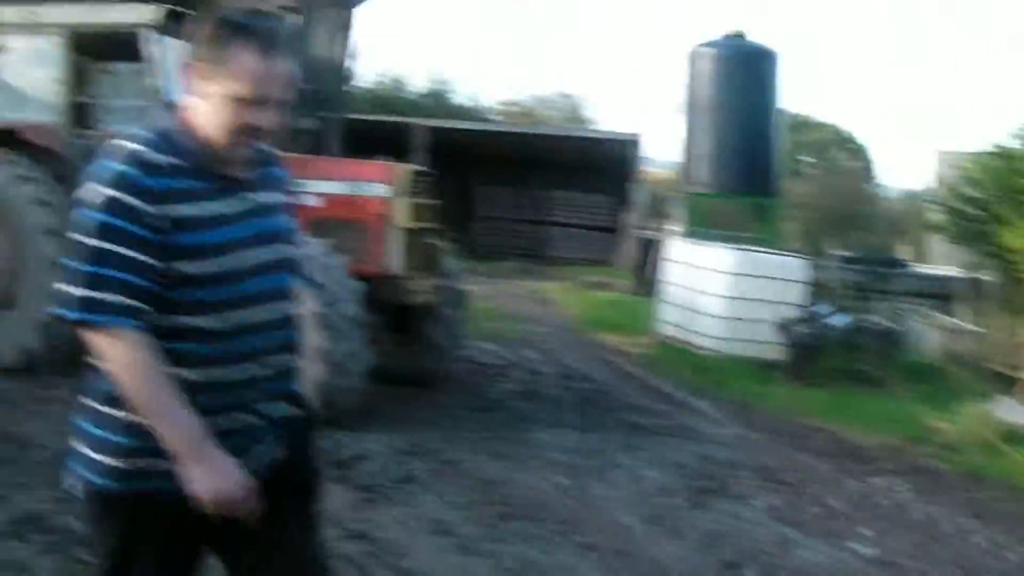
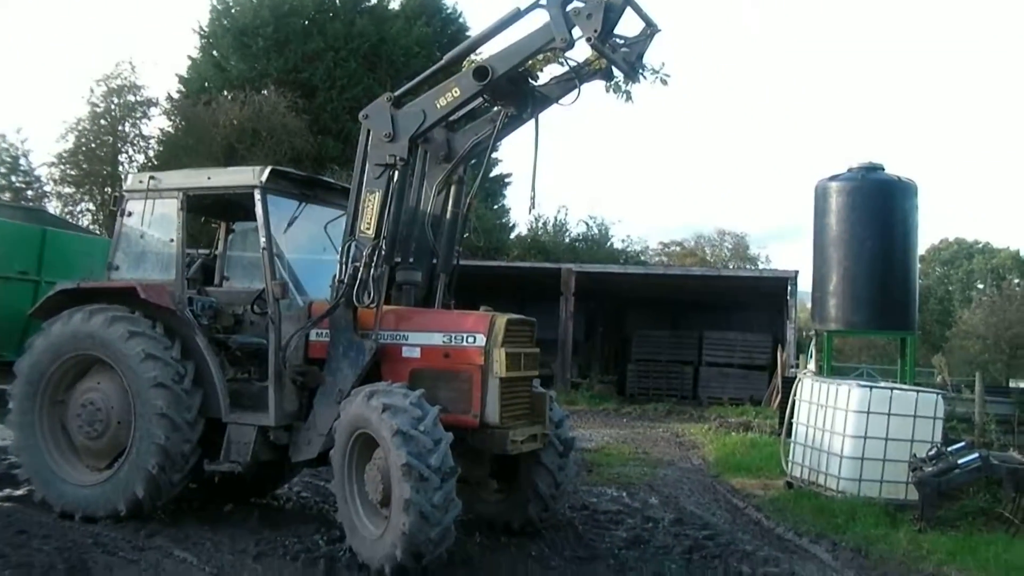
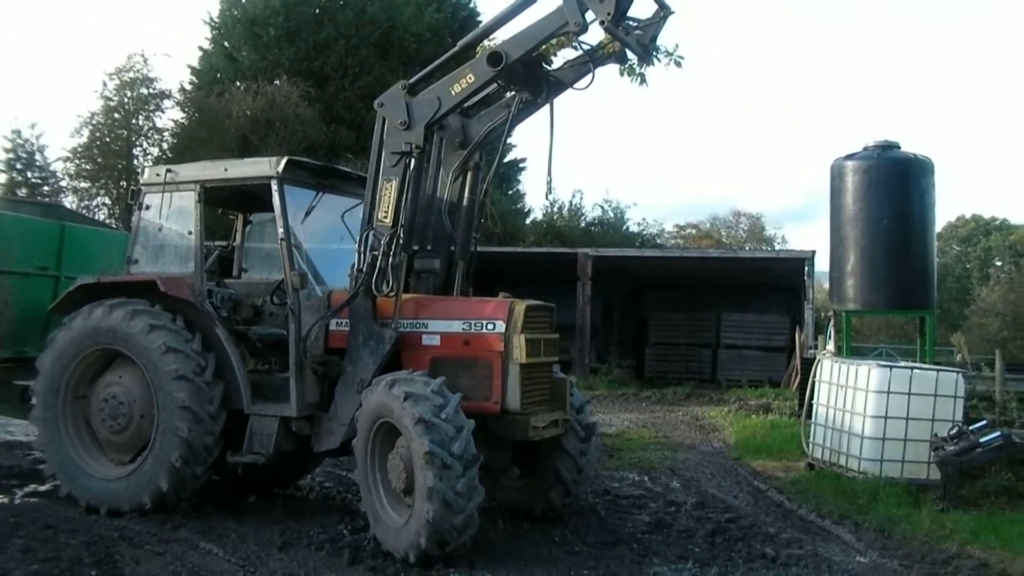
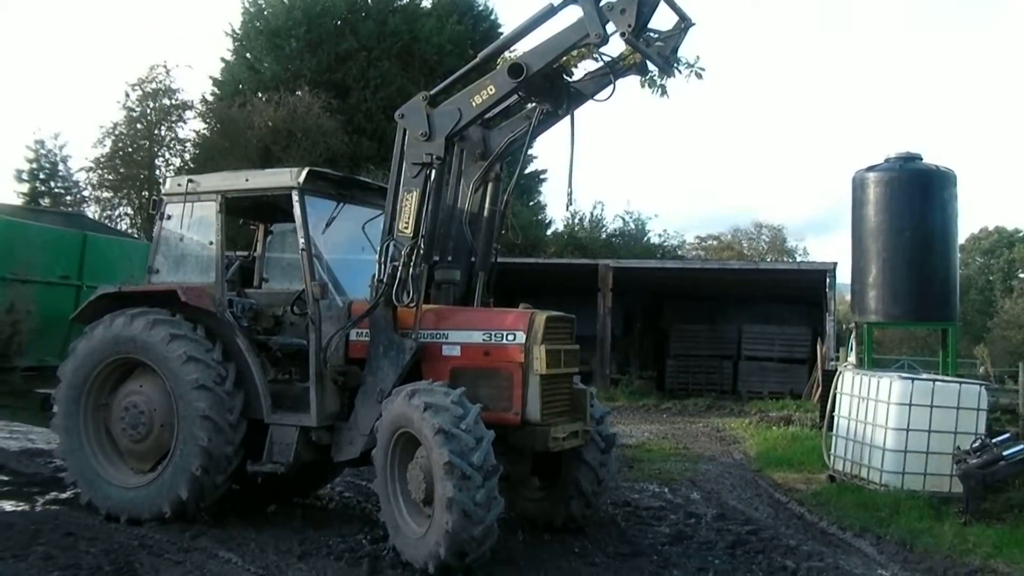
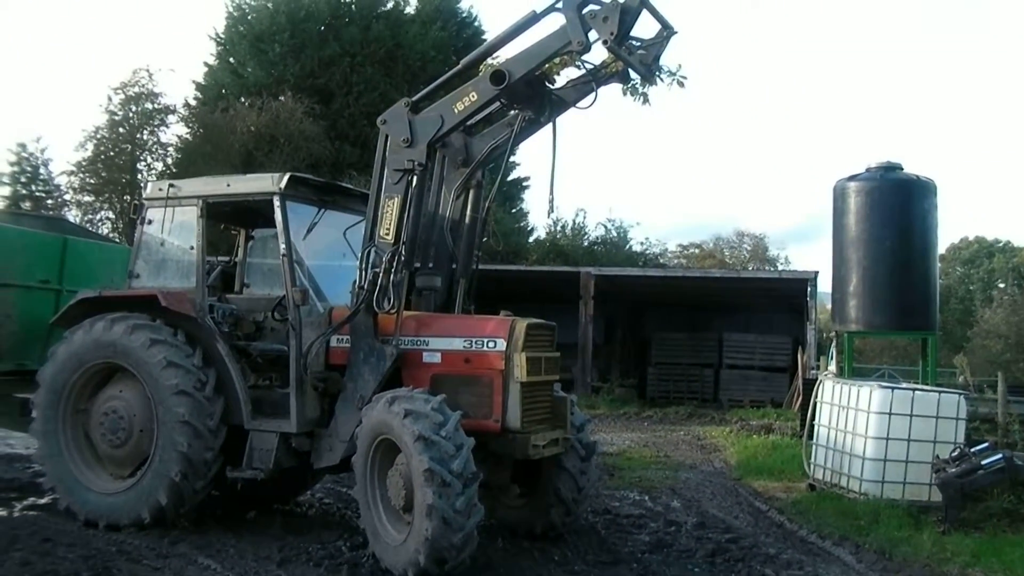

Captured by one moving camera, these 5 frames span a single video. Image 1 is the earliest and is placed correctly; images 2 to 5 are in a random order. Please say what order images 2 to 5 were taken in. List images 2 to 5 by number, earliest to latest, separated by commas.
2, 5, 4, 3
